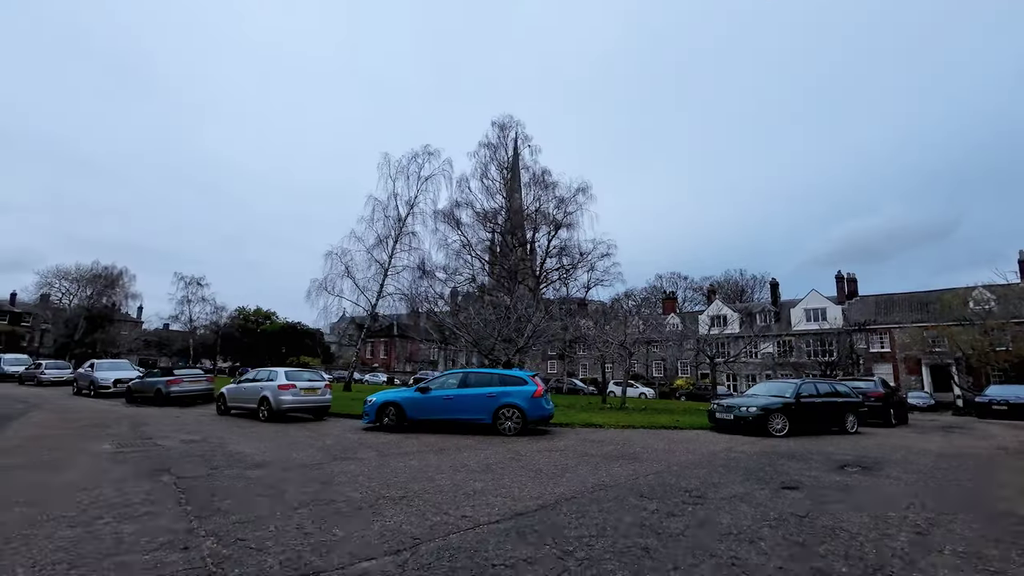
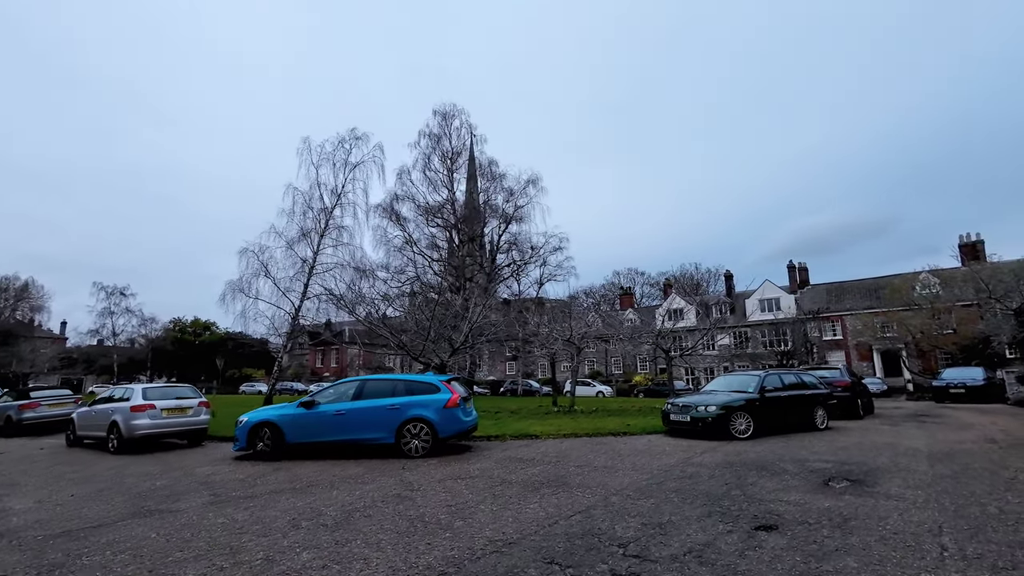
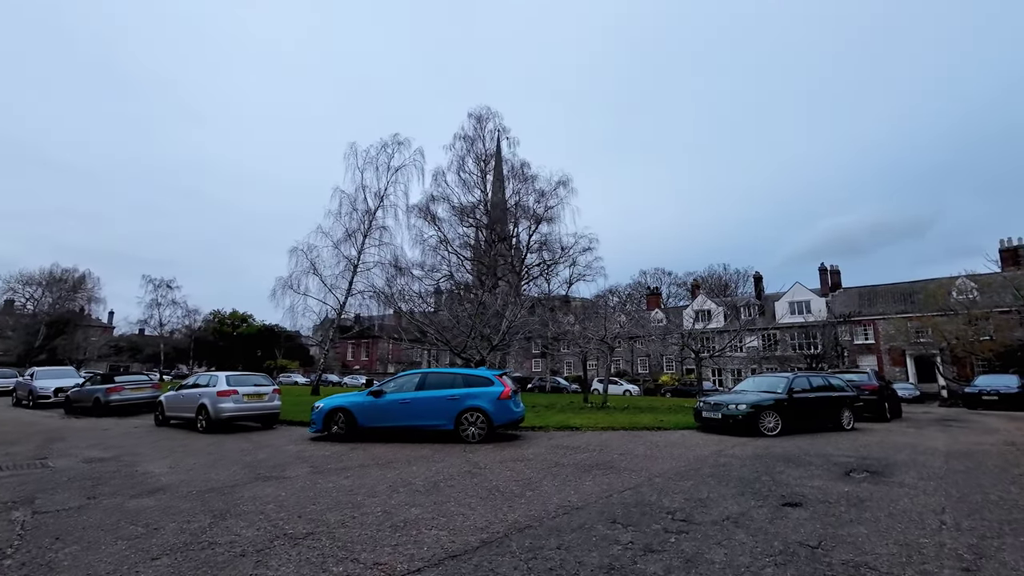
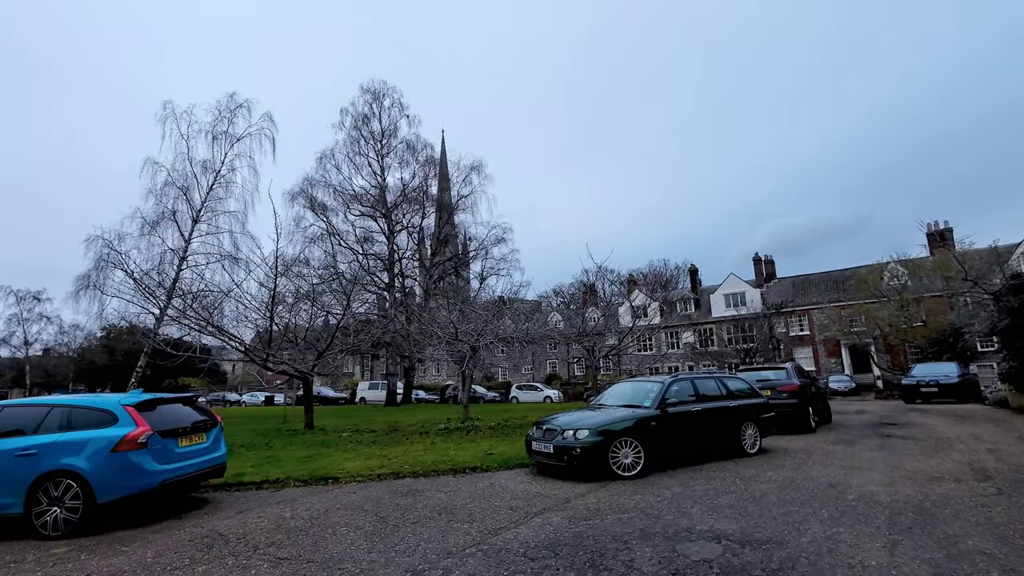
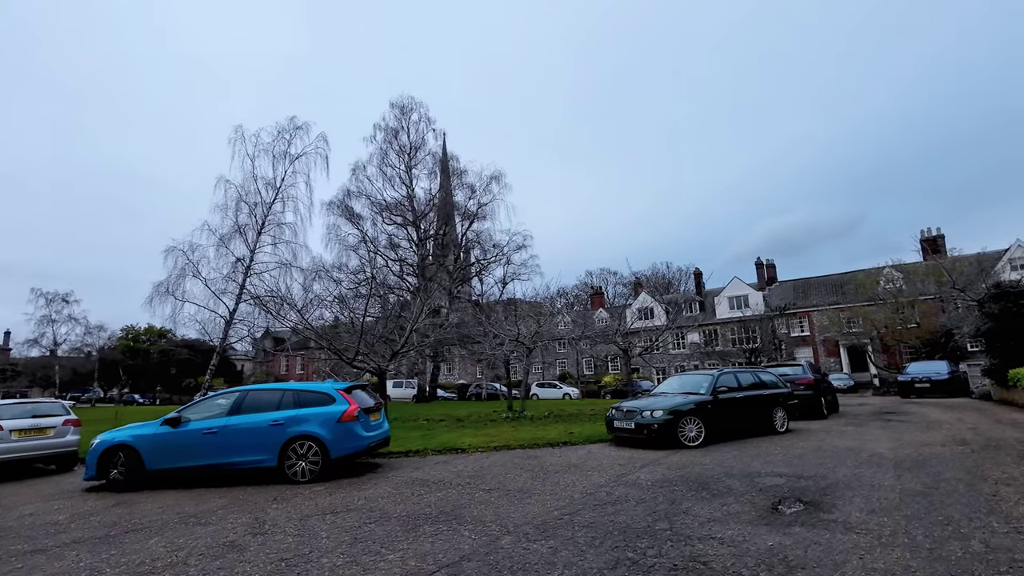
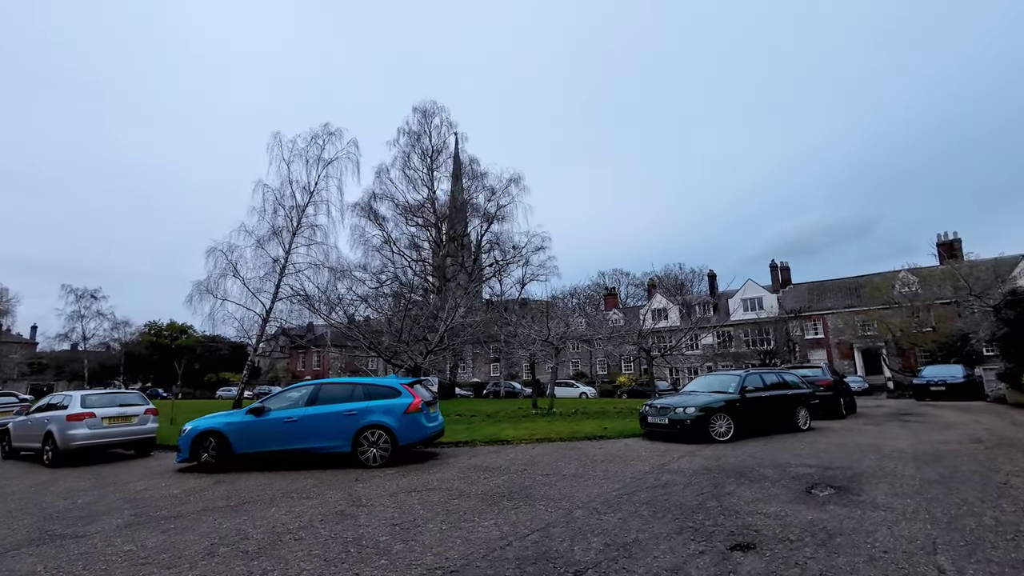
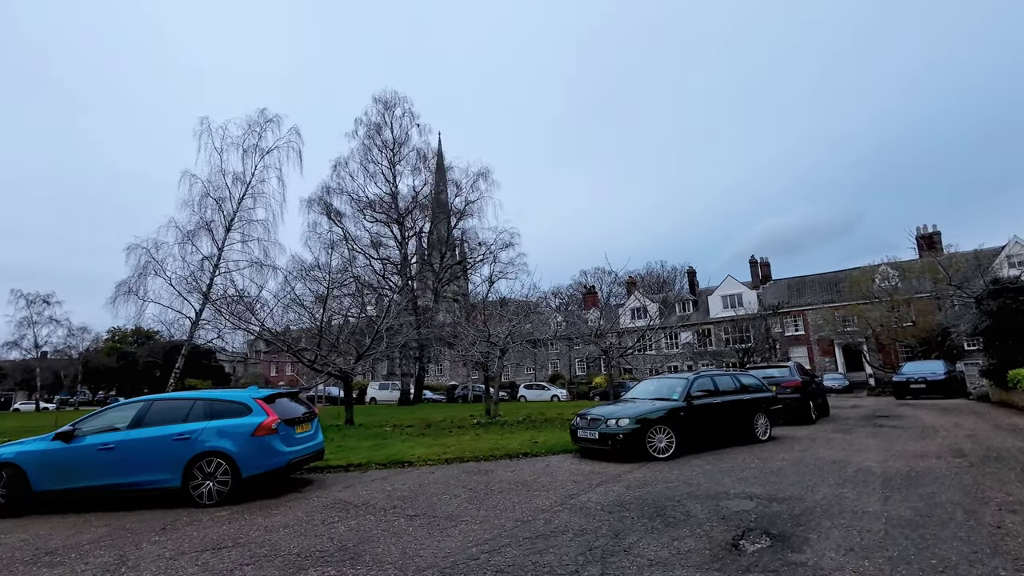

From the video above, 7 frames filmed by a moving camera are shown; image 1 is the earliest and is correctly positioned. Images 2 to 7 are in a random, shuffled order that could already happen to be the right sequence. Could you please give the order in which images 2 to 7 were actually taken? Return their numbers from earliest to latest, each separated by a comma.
3, 2, 6, 5, 7, 4
